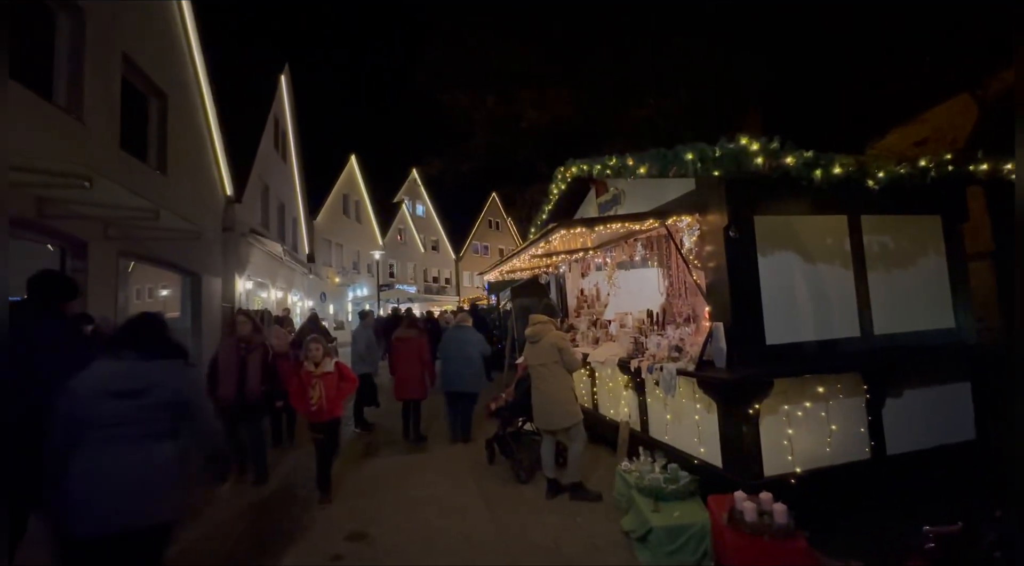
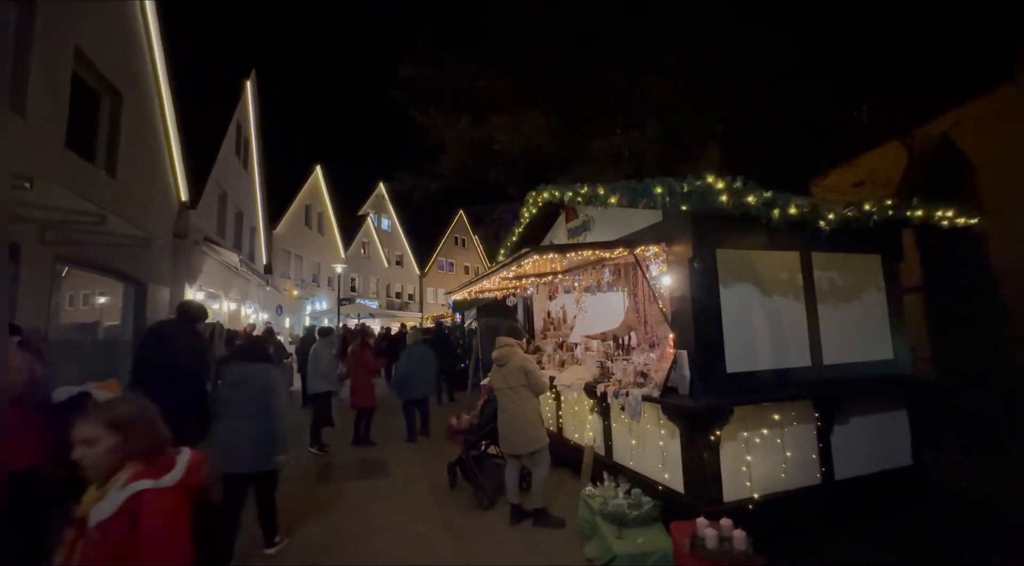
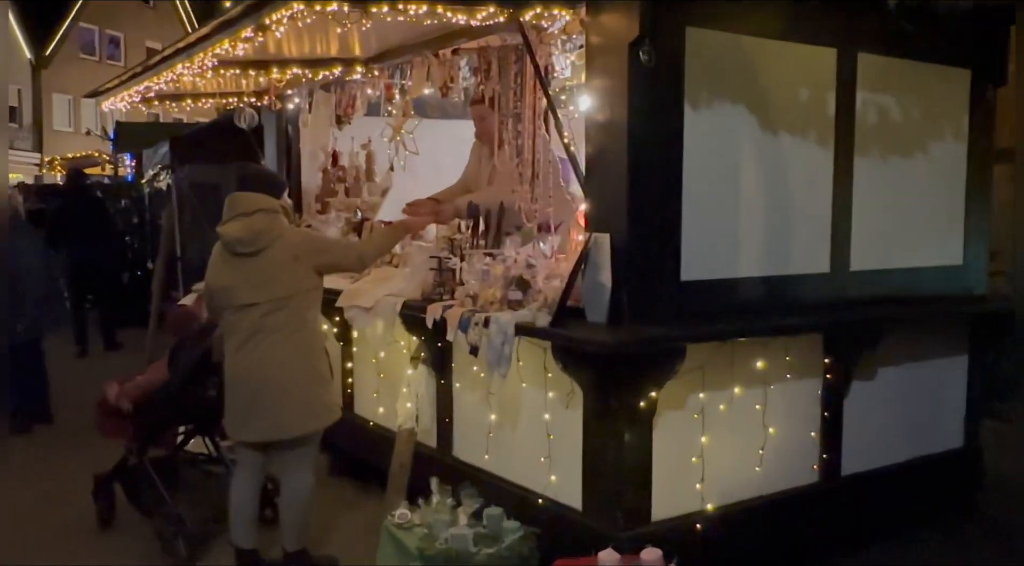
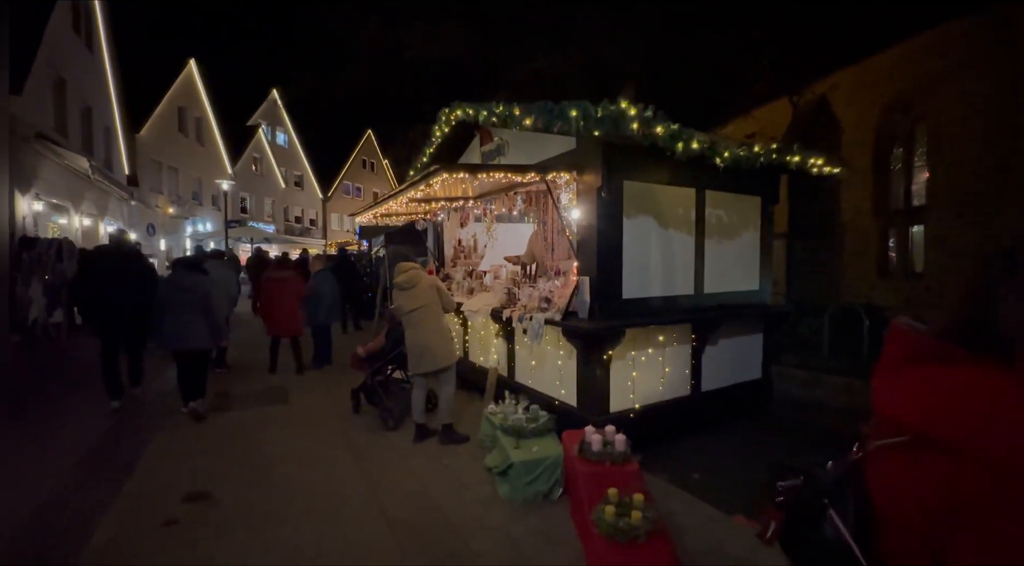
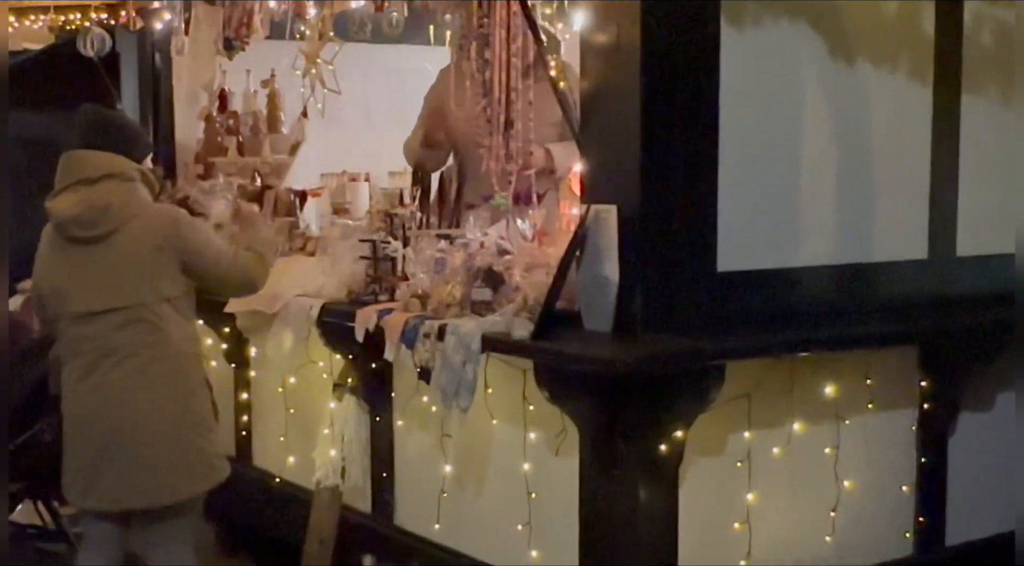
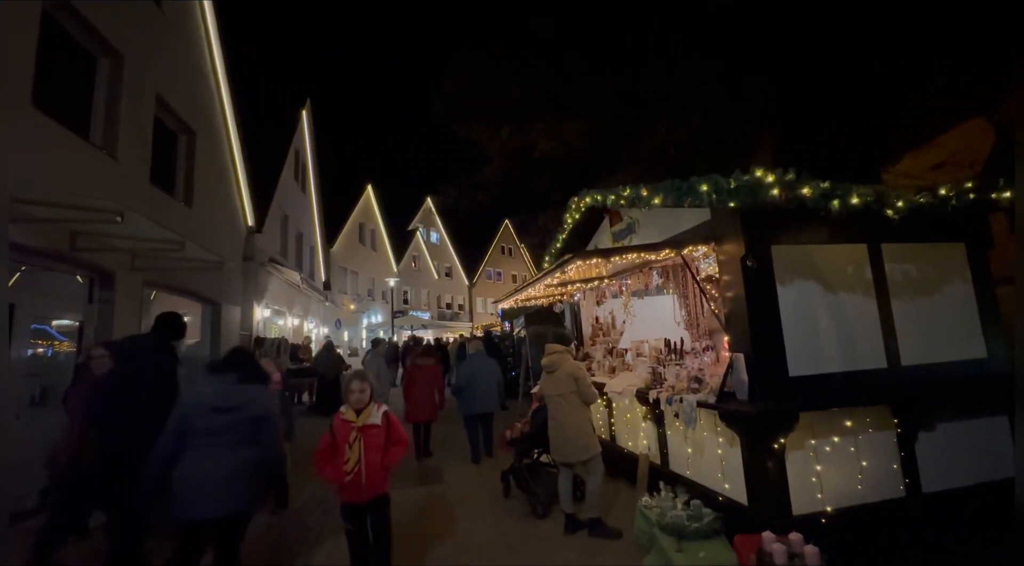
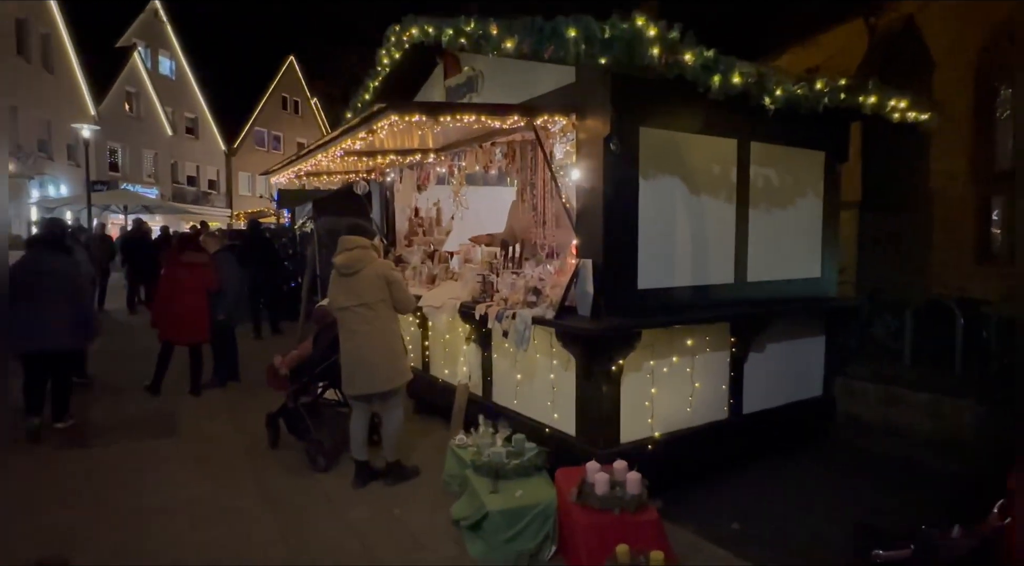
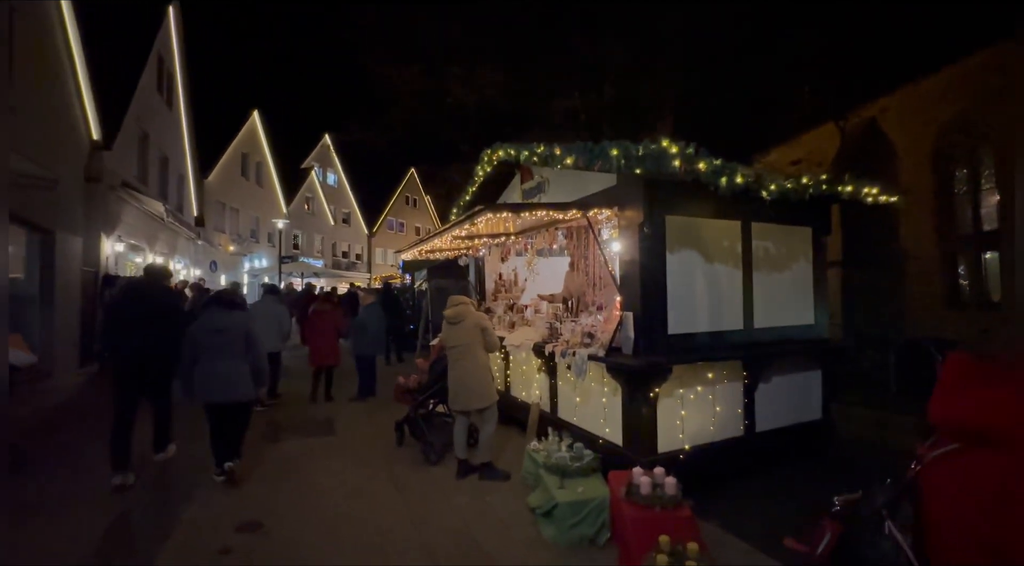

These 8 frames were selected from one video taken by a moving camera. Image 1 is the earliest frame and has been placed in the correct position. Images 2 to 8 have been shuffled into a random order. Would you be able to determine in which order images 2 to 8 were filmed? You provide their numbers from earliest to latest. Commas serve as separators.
6, 2, 8, 4, 7, 3, 5
